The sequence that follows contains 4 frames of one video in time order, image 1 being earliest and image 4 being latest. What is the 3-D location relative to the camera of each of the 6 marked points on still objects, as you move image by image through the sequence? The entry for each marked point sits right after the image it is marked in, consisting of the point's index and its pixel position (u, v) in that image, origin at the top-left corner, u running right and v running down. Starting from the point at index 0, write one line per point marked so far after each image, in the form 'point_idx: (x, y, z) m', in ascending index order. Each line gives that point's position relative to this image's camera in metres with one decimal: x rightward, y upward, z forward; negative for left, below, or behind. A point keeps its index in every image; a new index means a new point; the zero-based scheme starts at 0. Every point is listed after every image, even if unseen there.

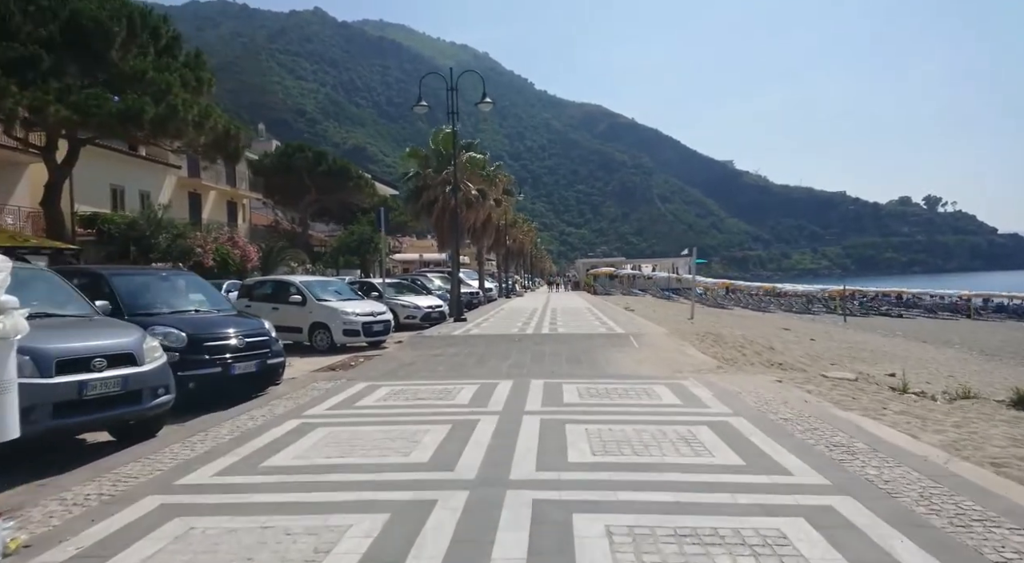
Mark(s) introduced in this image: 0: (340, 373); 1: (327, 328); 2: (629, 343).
0: (-3.6, -1.9, +12.8) m
1: (-4.9, -1.2, +16.3) m
2: (+3.1, -1.6, +16.5) m
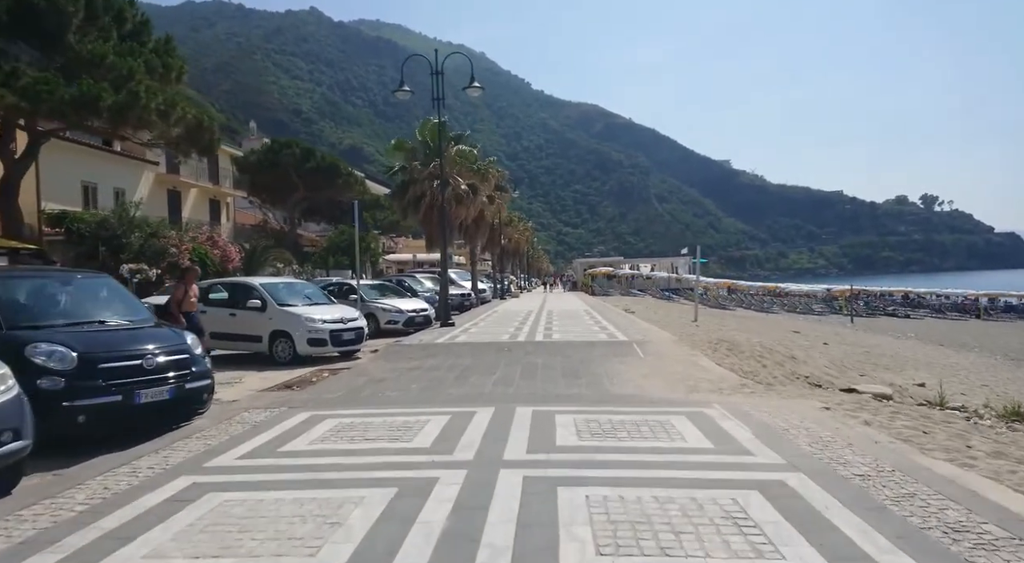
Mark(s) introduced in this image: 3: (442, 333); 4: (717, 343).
0: (-3.8, -2.0, +10.8) m
1: (-5.2, -1.3, +14.3) m
2: (+2.9, -1.7, +14.6) m
3: (-2.1, -1.6, +19.4) m
4: (+5.2, -1.6, +15.7) m
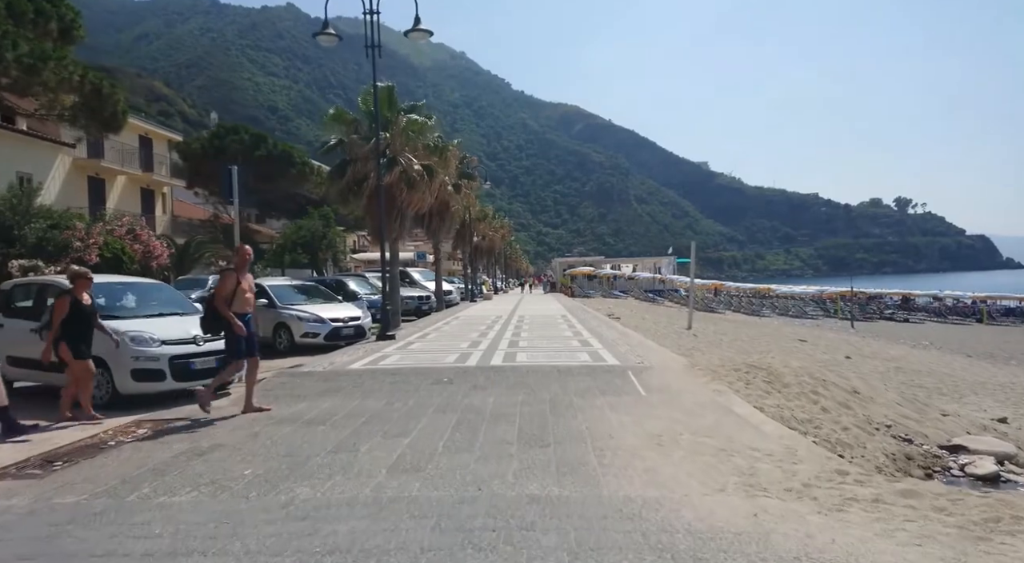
0: (-4.7, -2.0, +5.9) m
1: (-6.1, -1.3, +9.4) m
2: (+1.9, -1.7, +9.9) m
3: (-3.3, -1.6, +14.5) m
4: (+4.2, -1.6, +11.1) m
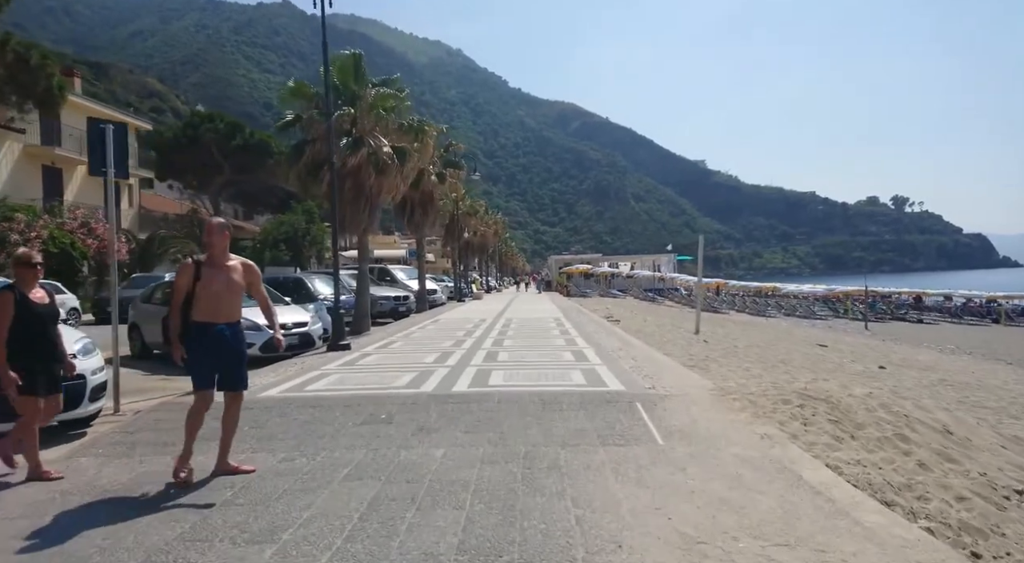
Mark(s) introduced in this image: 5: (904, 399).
0: (-5.1, -1.9, +3.0) m
1: (-6.6, -1.3, +6.4) m
2: (+1.4, -1.7, +7.0) m
3: (-3.7, -1.6, +11.6) m
4: (+3.8, -1.6, +8.2) m
5: (+6.3, -1.9, +10.0) m
